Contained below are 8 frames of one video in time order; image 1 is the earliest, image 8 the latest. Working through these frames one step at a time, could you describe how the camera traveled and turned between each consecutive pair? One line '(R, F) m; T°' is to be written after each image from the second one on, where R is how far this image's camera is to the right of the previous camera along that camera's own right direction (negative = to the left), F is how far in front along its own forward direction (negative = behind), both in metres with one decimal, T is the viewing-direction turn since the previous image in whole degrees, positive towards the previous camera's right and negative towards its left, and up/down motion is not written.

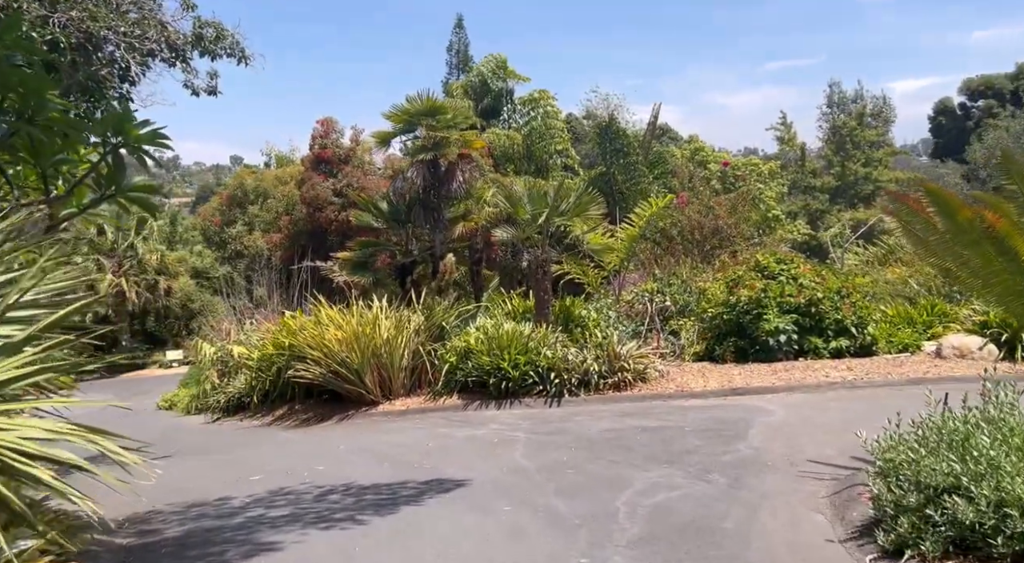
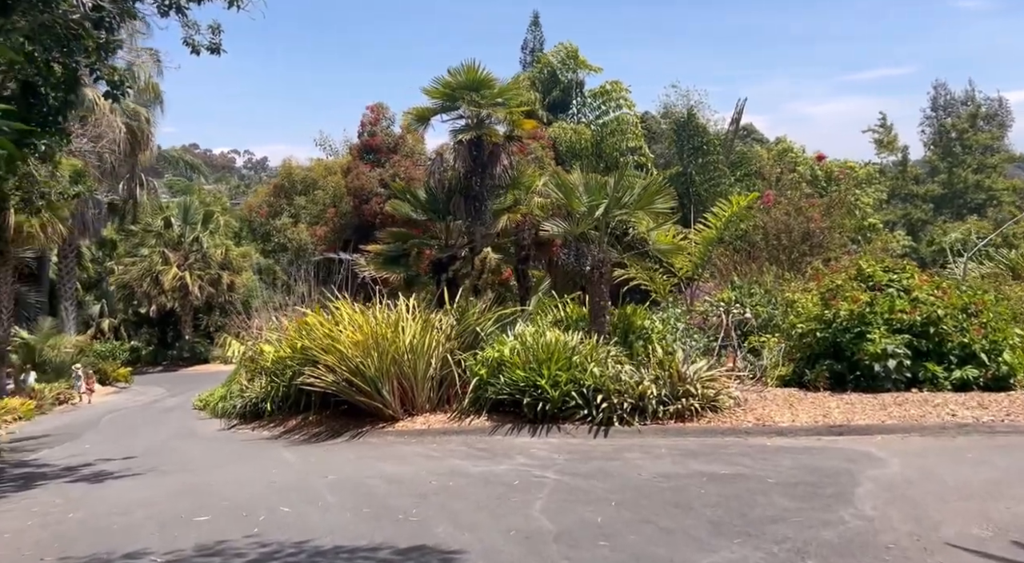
(+0.4, +2.1) m; -5°
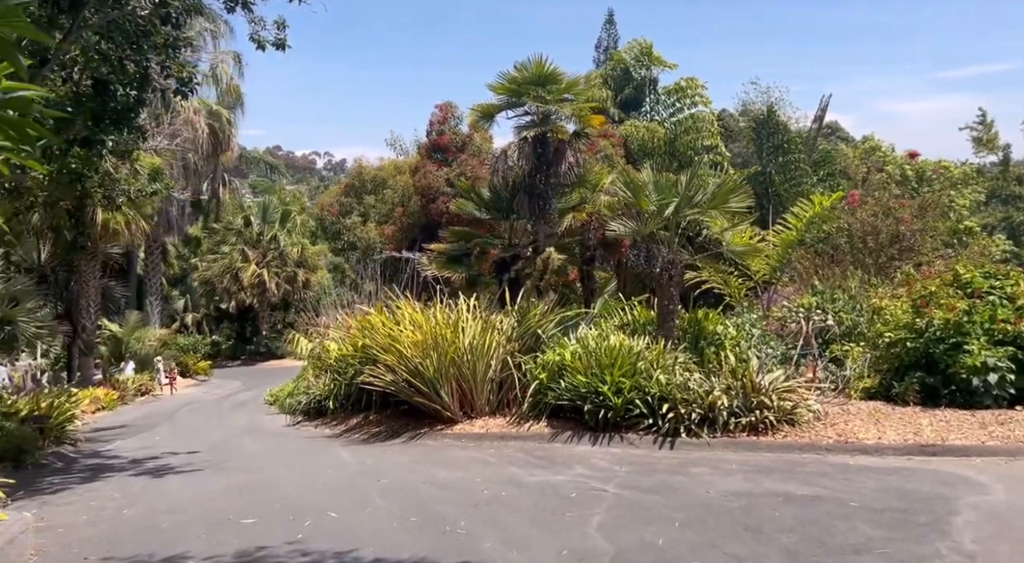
(+0.1, +0.4) m; -5°
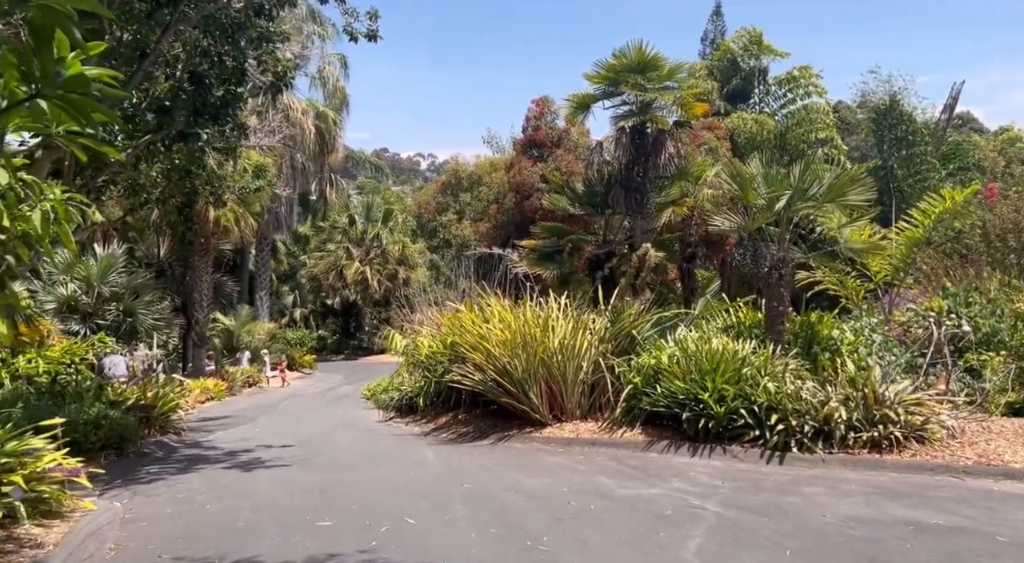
(+0.1, +0.5) m; -7°
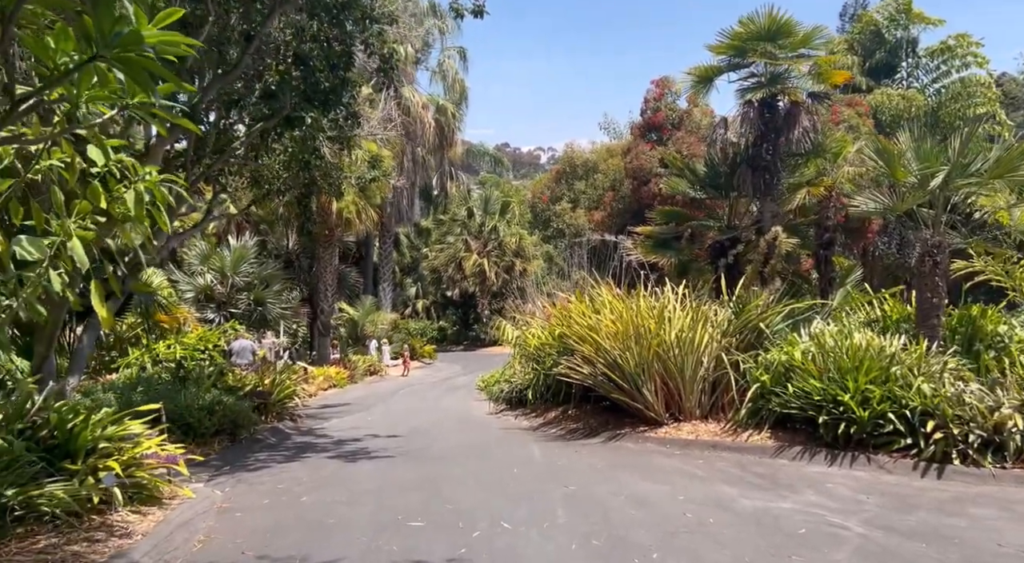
(+0.1, +0.7) m; -8°
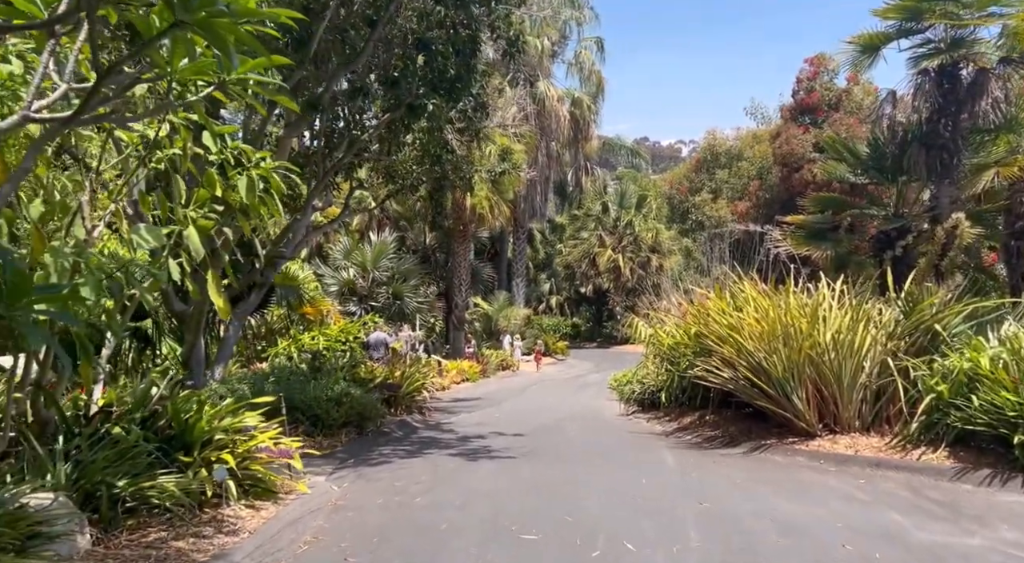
(0.0, +0.6) m; -10°
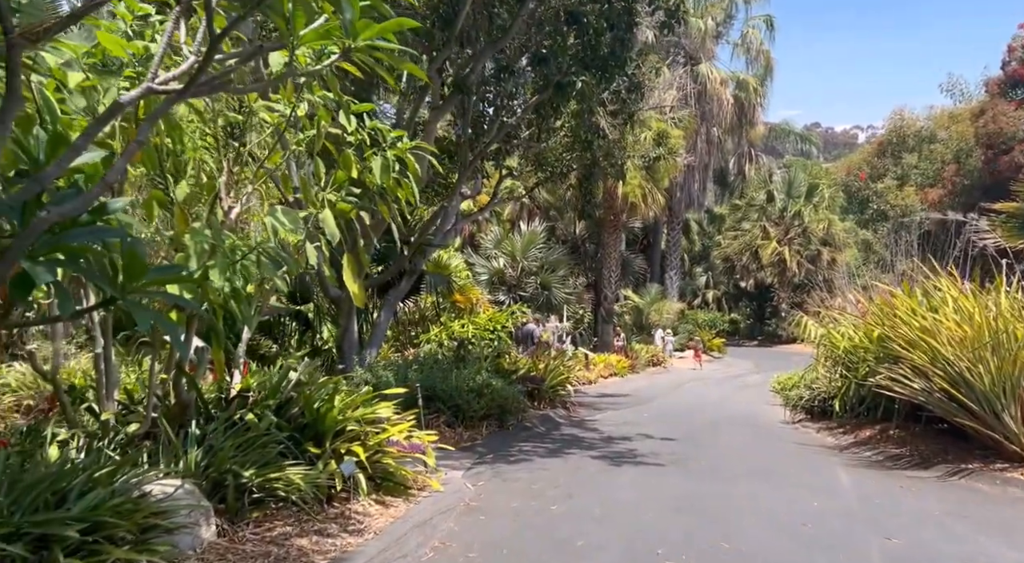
(0.0, +0.6) m; -11°
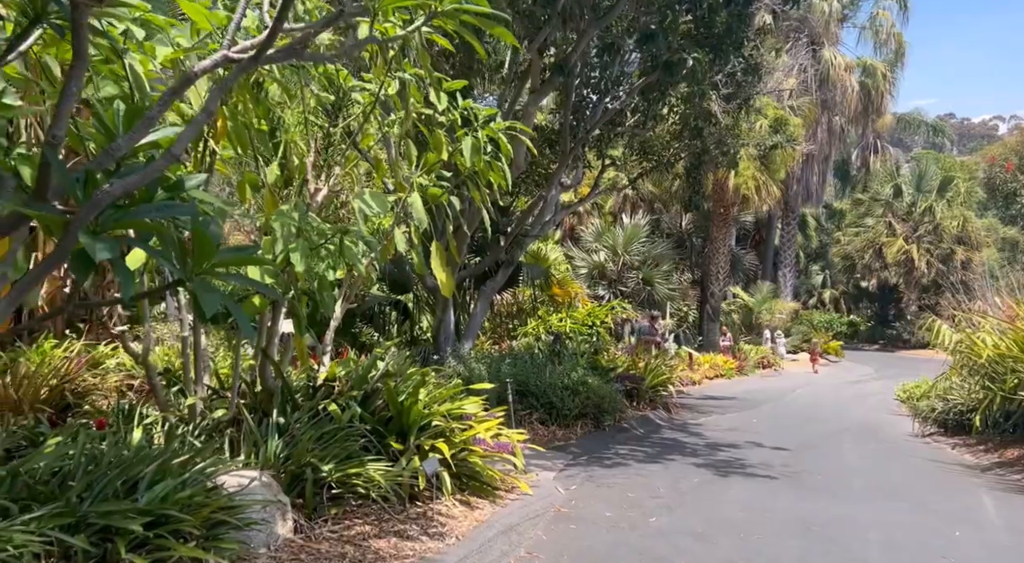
(0.0, +0.5) m; -7°
